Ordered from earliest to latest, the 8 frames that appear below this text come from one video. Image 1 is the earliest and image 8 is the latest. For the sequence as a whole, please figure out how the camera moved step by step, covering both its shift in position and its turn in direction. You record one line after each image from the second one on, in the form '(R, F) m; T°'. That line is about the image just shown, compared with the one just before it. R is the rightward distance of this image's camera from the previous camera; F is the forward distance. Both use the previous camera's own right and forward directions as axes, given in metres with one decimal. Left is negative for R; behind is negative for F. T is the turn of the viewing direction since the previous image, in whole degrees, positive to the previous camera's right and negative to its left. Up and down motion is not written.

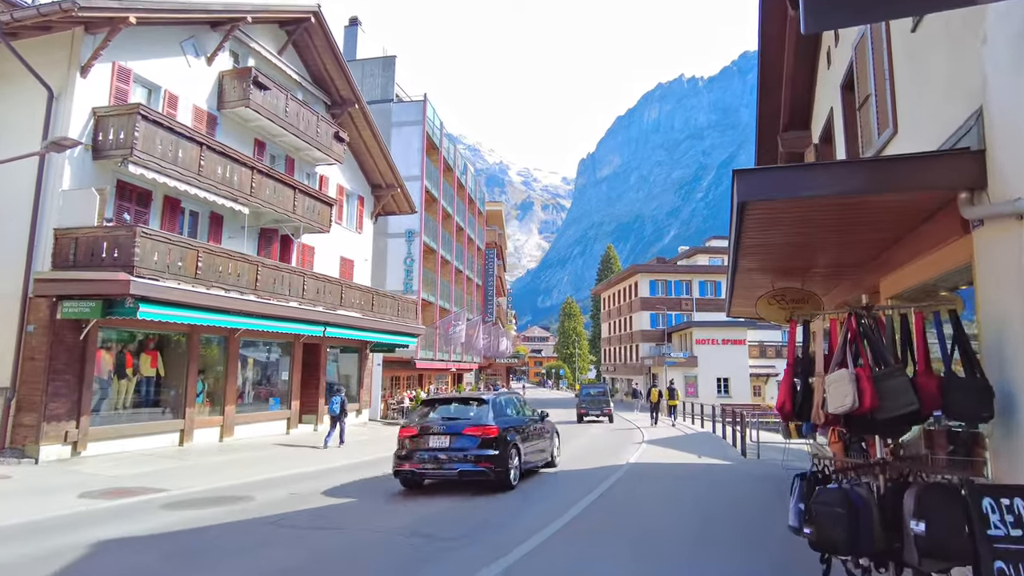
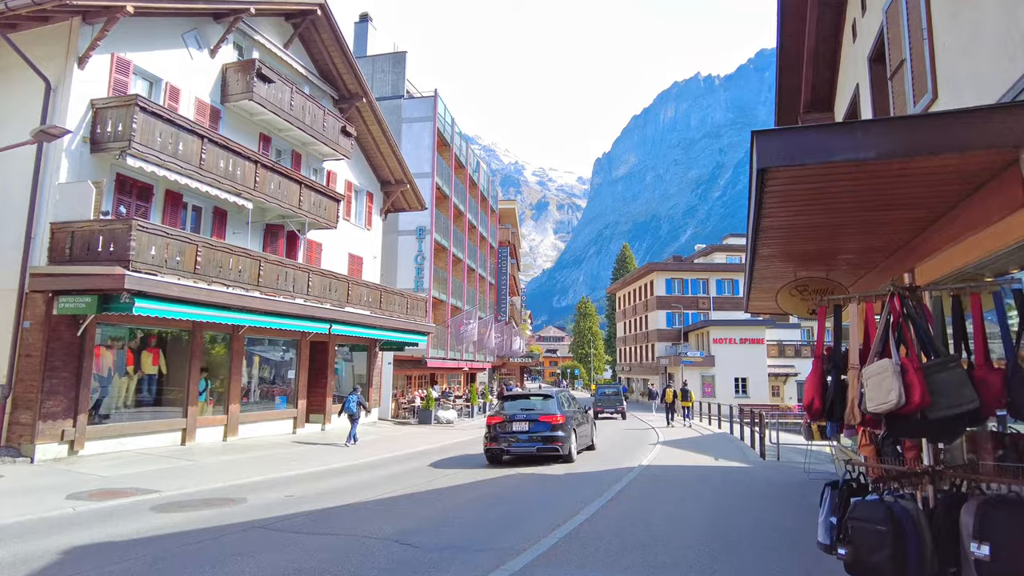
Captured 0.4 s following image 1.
(+0.2, +0.5) m; -1°
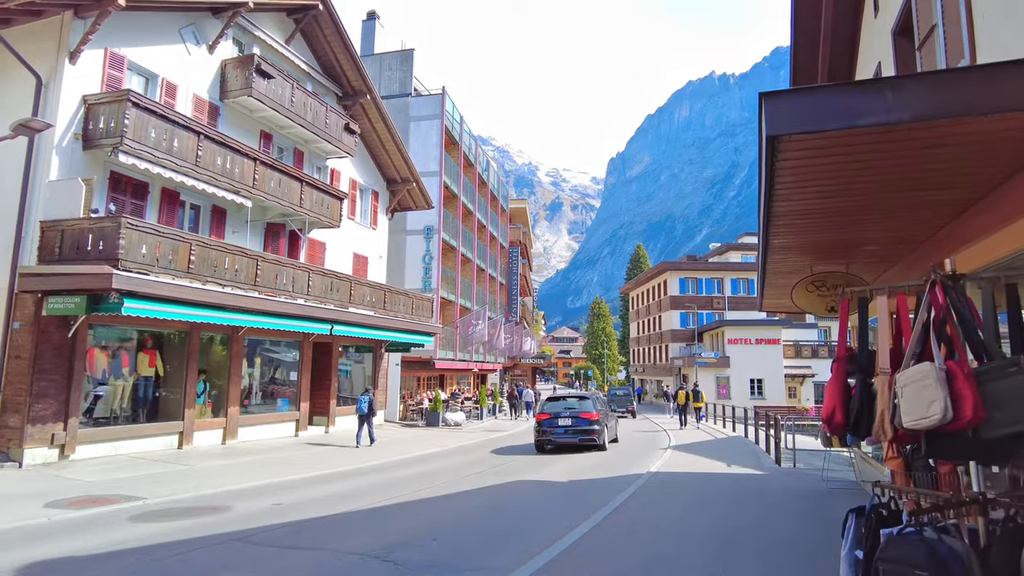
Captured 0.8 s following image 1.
(+0.2, +0.5) m; -1°
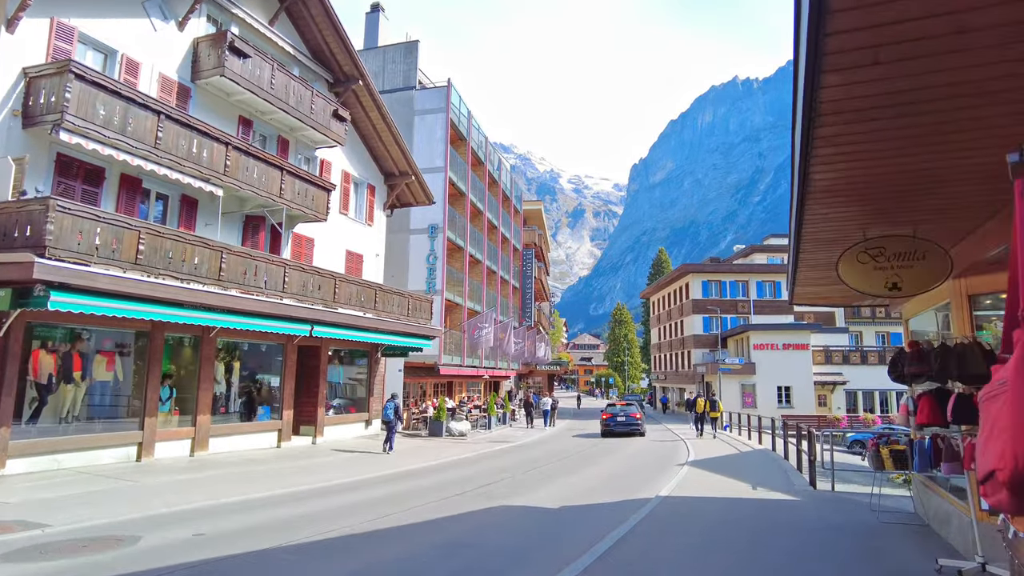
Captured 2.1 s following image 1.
(+0.6, +1.8) m; -2°
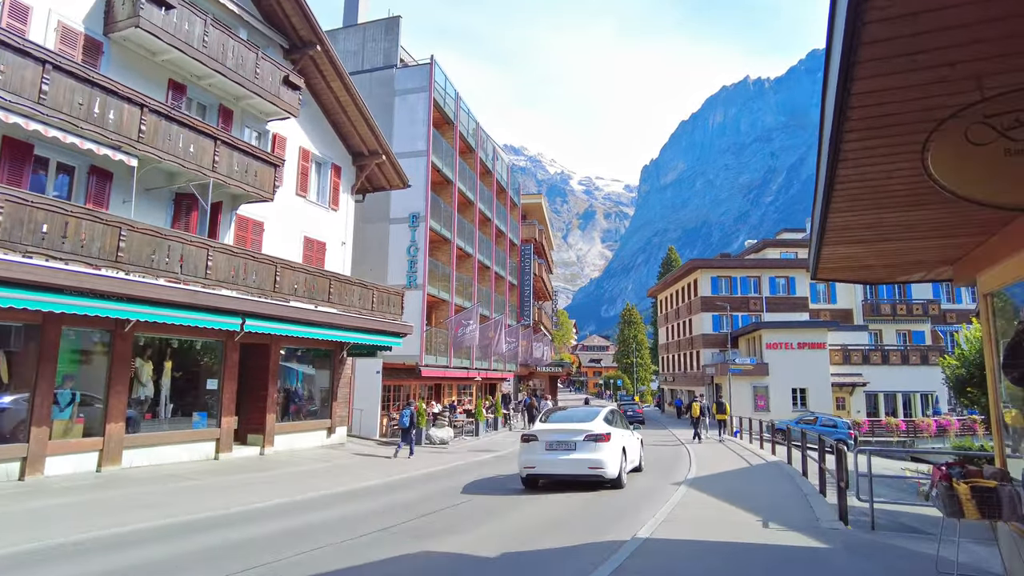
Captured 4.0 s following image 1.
(+1.0, +2.5) m; -1°
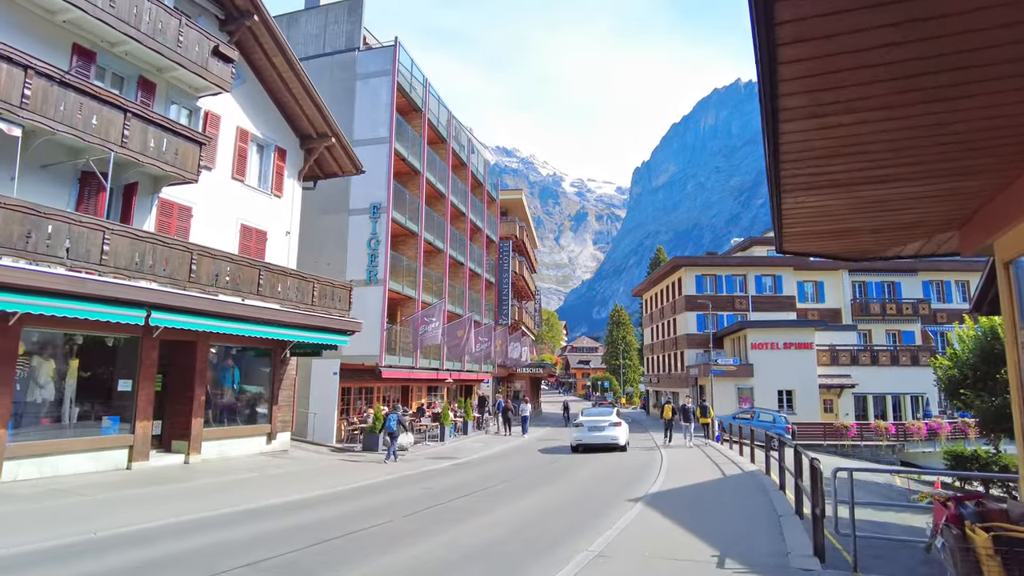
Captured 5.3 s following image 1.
(+1.0, +1.6) m; +1°
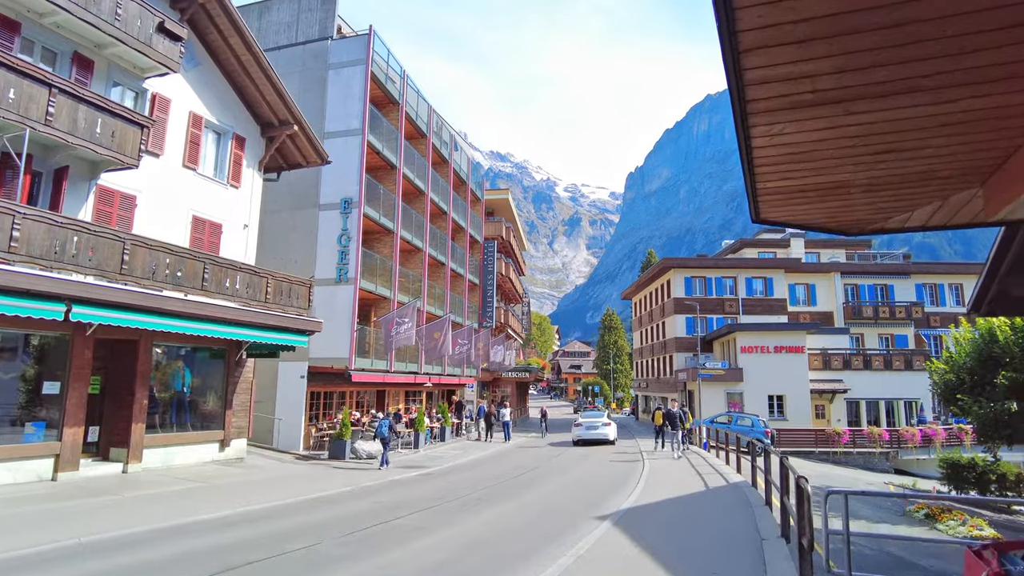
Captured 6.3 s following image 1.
(+0.6, +1.2) m; +1°
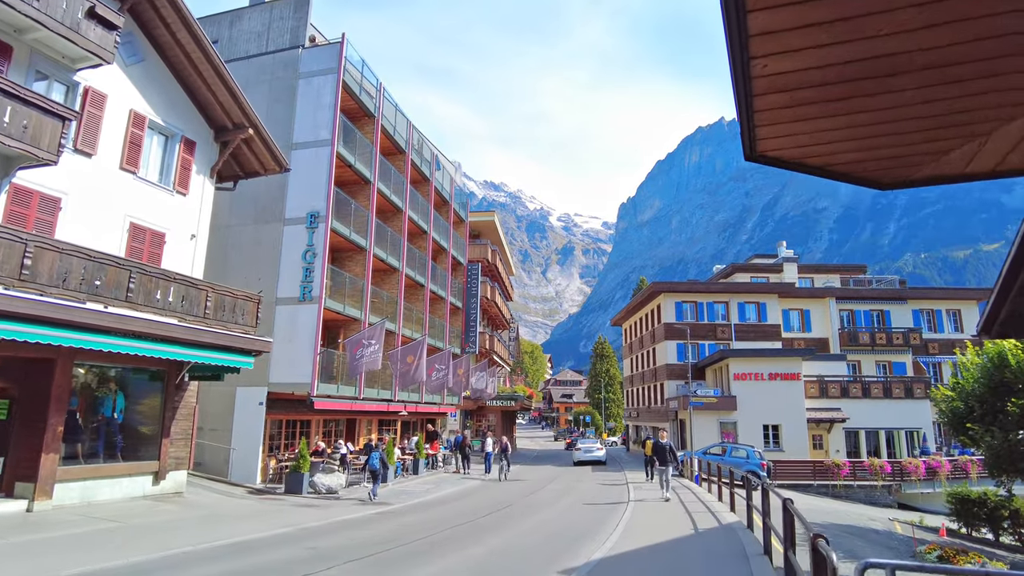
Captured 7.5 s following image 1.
(+0.6, +1.6) m; +1°
